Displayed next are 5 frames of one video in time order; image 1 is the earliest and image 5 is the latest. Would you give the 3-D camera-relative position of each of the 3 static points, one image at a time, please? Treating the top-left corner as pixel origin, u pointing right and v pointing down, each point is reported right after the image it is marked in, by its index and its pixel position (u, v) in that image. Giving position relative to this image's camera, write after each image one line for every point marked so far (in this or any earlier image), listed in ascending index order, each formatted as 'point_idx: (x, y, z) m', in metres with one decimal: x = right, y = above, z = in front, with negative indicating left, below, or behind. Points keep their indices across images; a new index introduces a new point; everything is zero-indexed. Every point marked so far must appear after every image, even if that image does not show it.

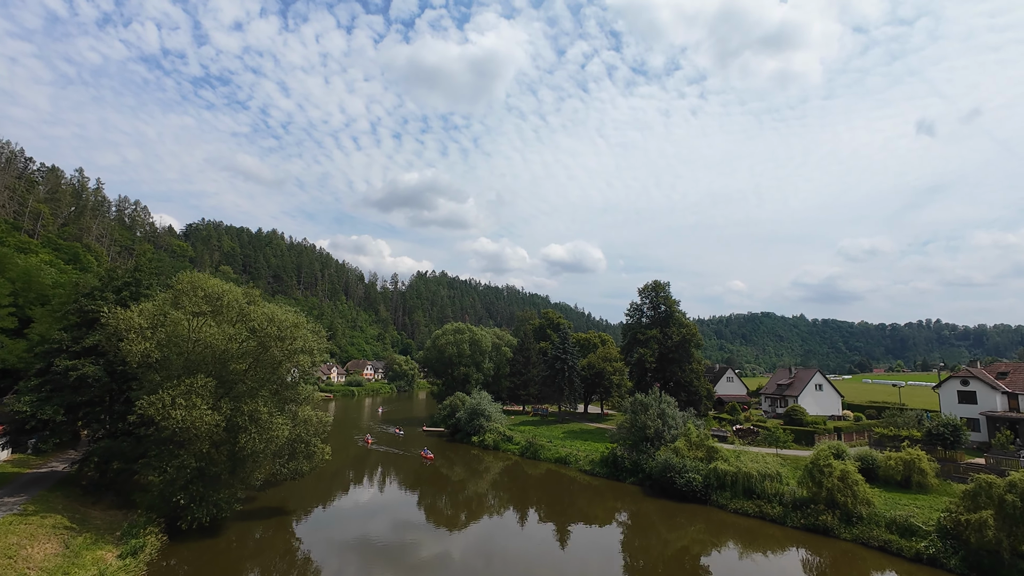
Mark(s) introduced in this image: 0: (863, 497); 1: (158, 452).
0: (+11.9, -7.1, +16.5) m
1: (-10.6, -4.9, +14.5) m
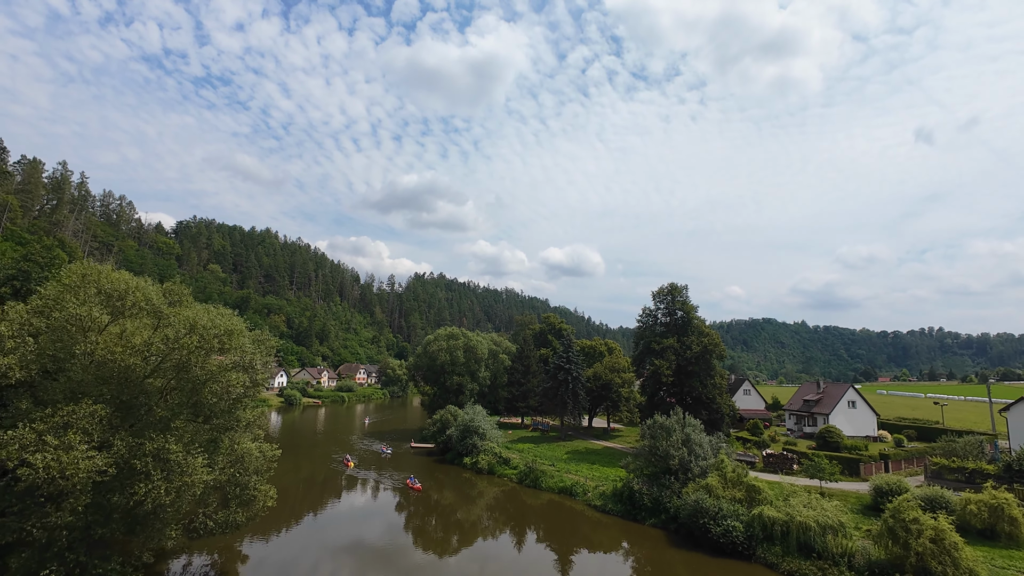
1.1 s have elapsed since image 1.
0: (+11.8, -7.2, +12.6) m
1: (-10.6, -4.7, +10.6) m
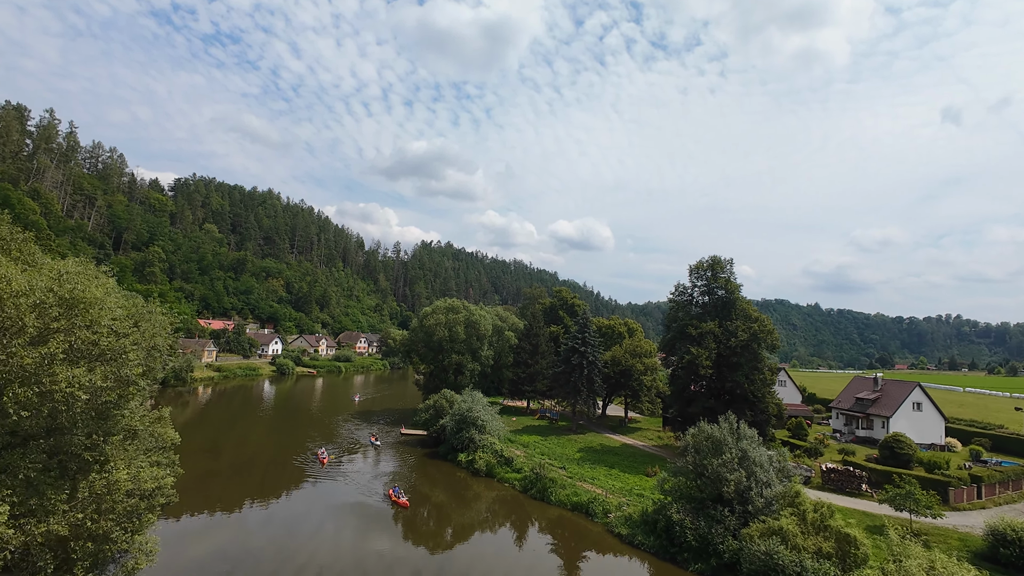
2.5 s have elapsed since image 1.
0: (+11.8, -6.9, +7.8) m
1: (-10.6, -3.8, +5.9) m
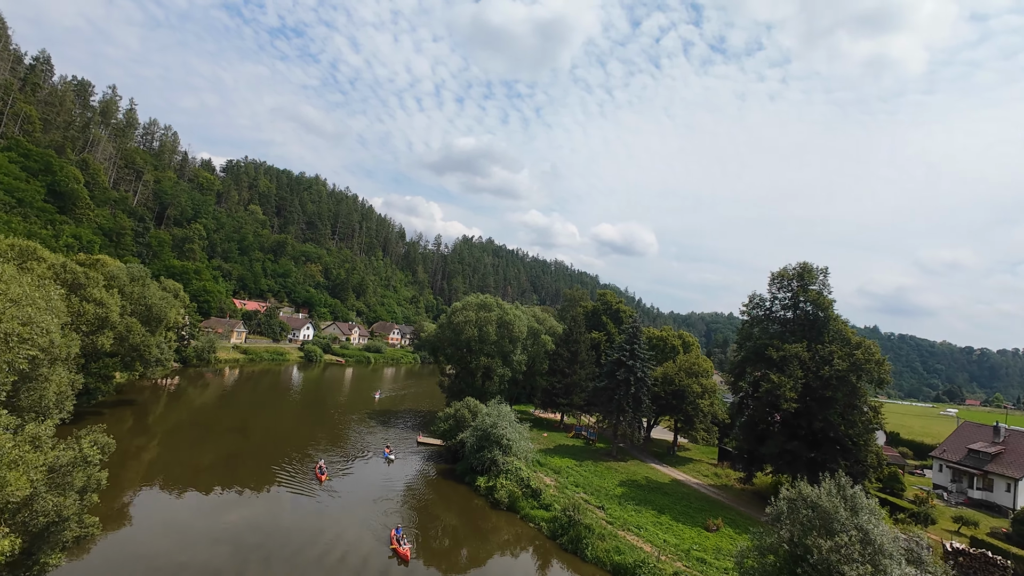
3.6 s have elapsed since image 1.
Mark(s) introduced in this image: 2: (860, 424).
0: (+11.7, -7.6, +2.9) m
1: (-10.5, -3.0, +2.8) m
2: (+13.5, -5.2, +18.9) m
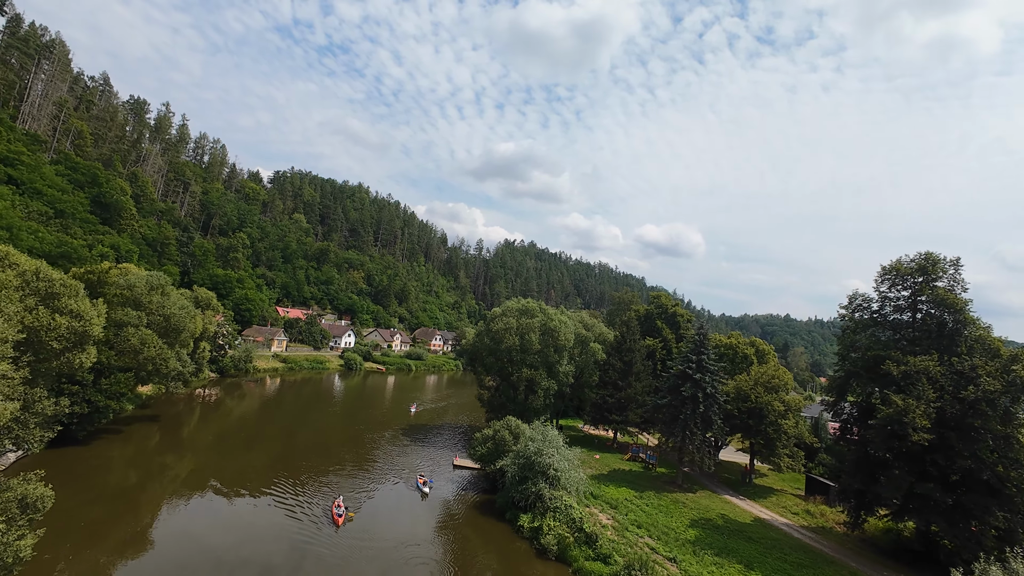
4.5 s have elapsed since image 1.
0: (+11.9, -7.3, -1.5) m
1: (-10.3, -3.1, +0.4) m
2: (+15.0, -5.1, +14.3) m
